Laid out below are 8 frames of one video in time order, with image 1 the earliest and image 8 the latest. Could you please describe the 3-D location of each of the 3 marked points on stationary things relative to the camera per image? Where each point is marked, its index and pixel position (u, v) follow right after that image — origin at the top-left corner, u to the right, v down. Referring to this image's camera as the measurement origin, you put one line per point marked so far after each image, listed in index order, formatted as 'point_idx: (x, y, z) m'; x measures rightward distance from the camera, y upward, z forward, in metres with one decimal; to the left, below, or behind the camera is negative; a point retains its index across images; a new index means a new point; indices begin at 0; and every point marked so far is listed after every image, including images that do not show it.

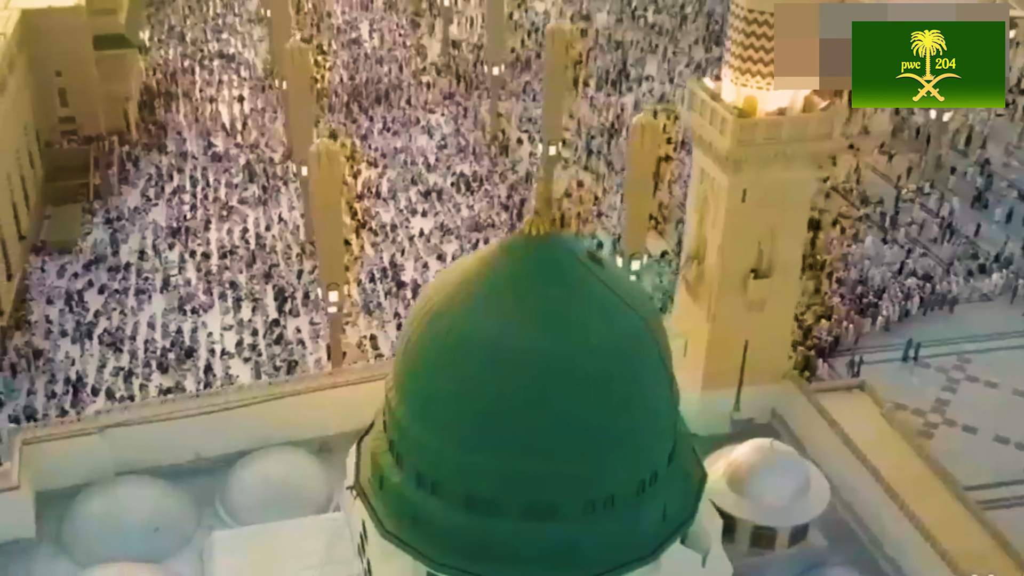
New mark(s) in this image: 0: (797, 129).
0: (+2.2, +1.2, +9.0) m
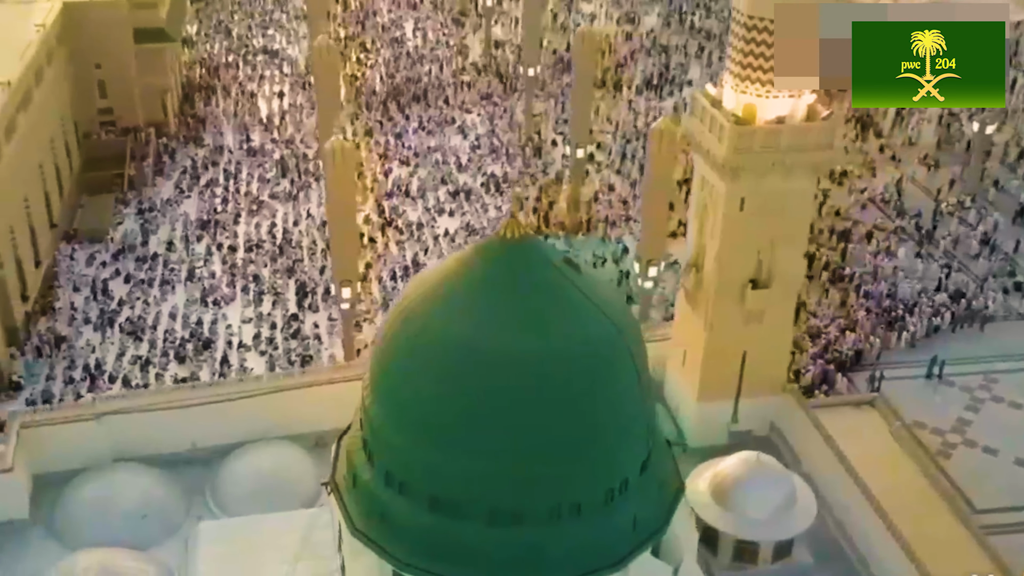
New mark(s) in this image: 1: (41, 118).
0: (+2.2, +1.1, +8.9) m
1: (-6.1, +2.2, +15.1) m
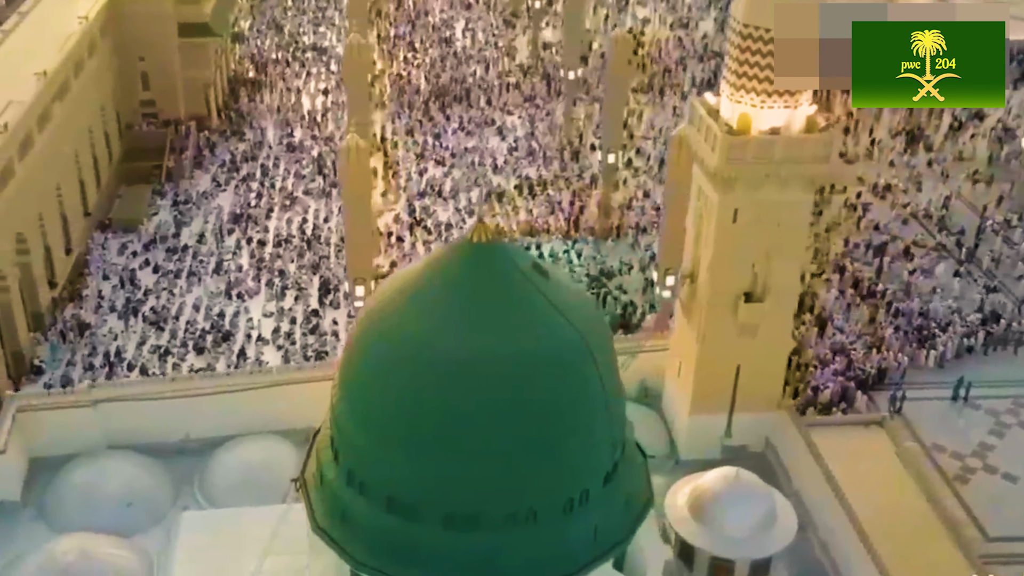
0: (+2.1, +1.0, +8.7) m
1: (-5.8, +2.4, +15.5) m
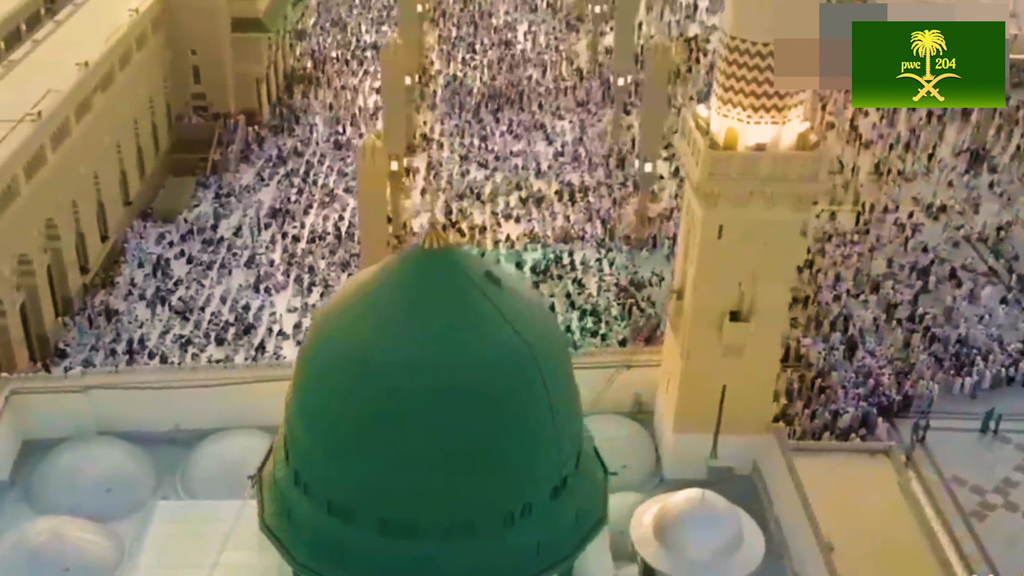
0: (+1.9, +0.9, +8.4) m
1: (-5.3, +2.6, +15.8) m
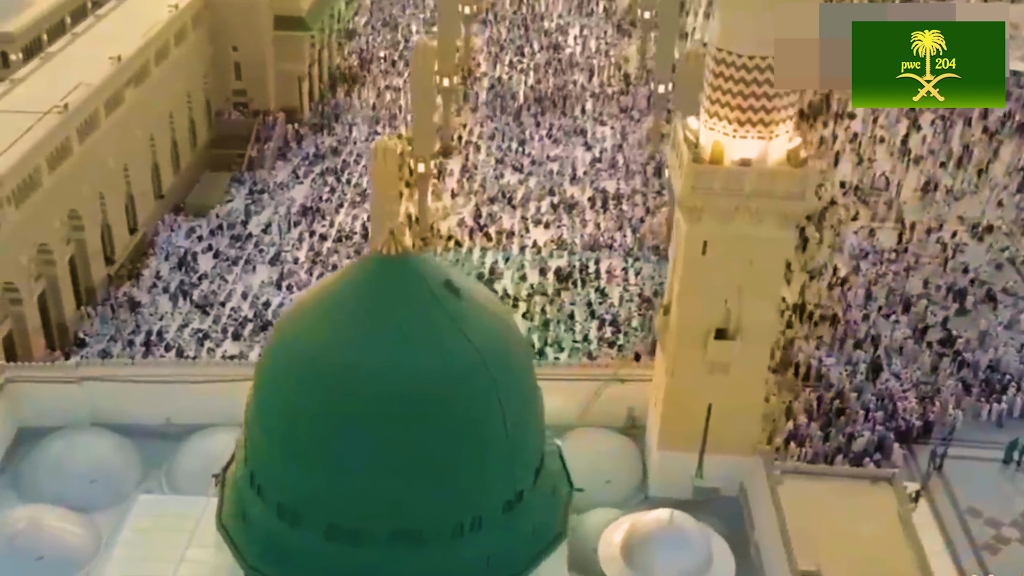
0: (+1.8, +0.7, +8.2) m
1: (-4.9, +2.7, +16.0) m
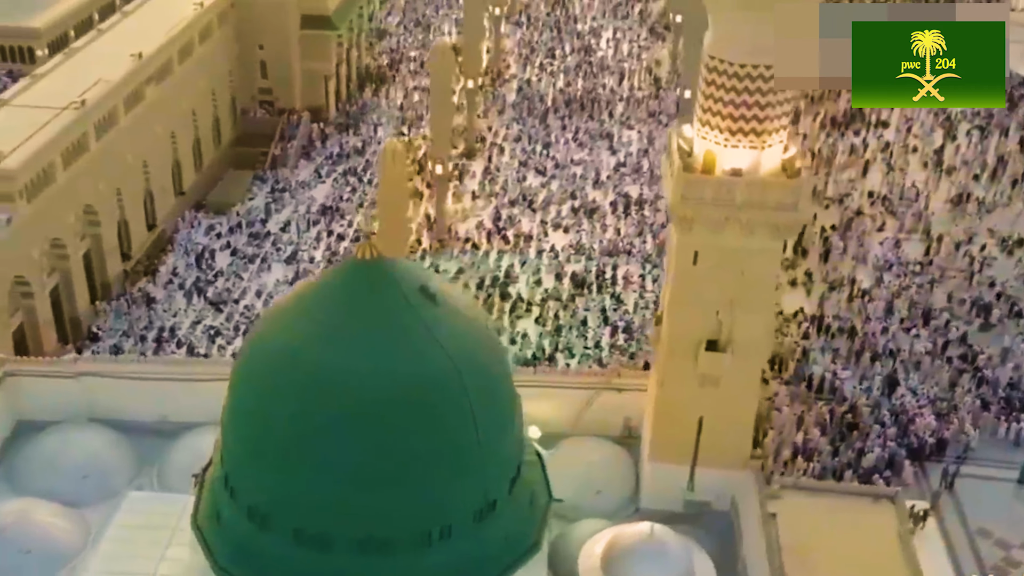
0: (+1.7, +0.7, +8.1) m
1: (-4.6, +2.7, +16.2) m
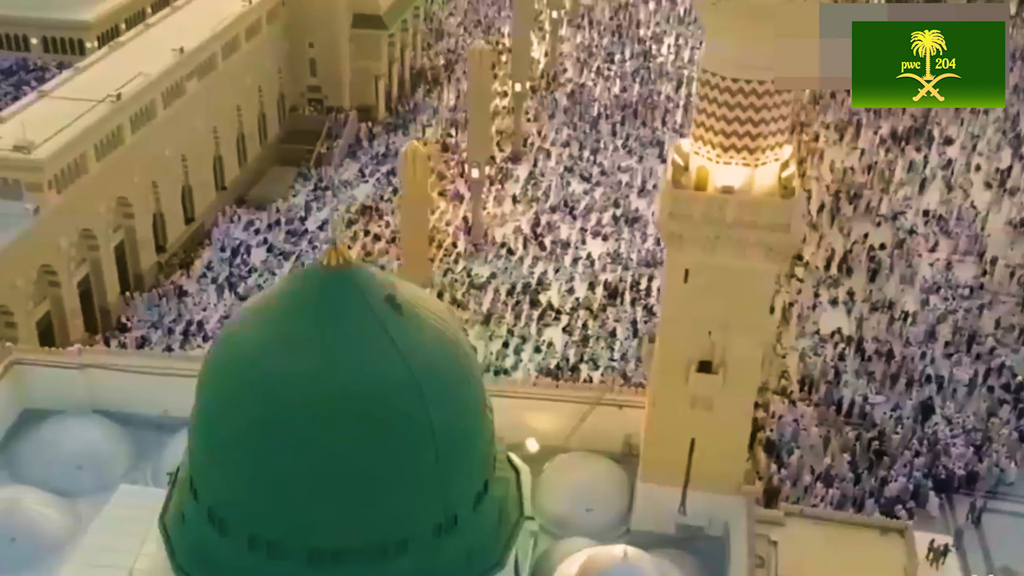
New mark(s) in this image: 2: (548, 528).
0: (+1.5, +0.5, +7.8) m
1: (-4.0, +2.8, +16.3) m
2: (+0.3, -1.9, +9.2) m
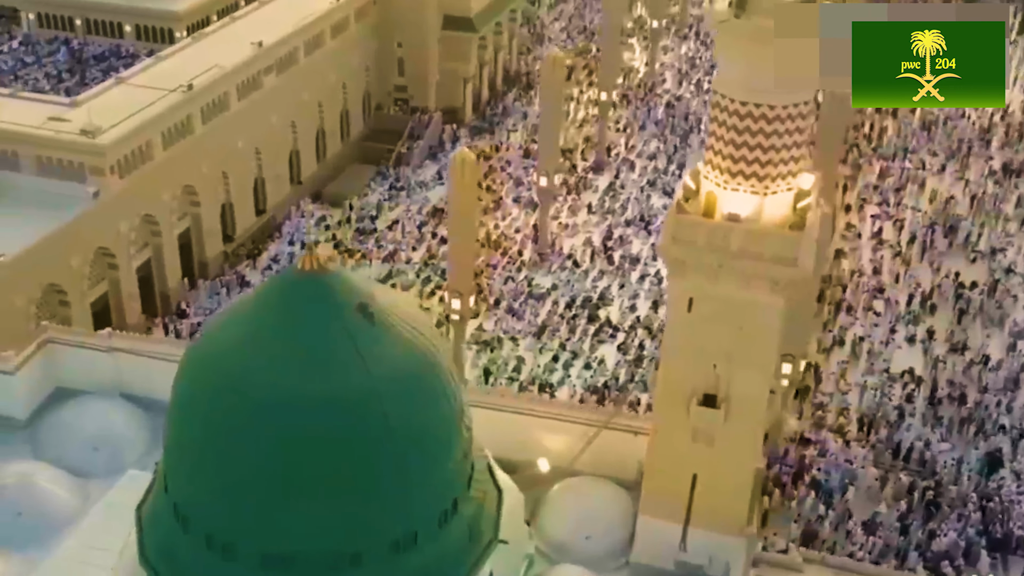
0: (+1.5, +0.3, +7.3) m
1: (-2.9, +2.9, +16.5) m
2: (+0.3, -2.0, +8.9) m
